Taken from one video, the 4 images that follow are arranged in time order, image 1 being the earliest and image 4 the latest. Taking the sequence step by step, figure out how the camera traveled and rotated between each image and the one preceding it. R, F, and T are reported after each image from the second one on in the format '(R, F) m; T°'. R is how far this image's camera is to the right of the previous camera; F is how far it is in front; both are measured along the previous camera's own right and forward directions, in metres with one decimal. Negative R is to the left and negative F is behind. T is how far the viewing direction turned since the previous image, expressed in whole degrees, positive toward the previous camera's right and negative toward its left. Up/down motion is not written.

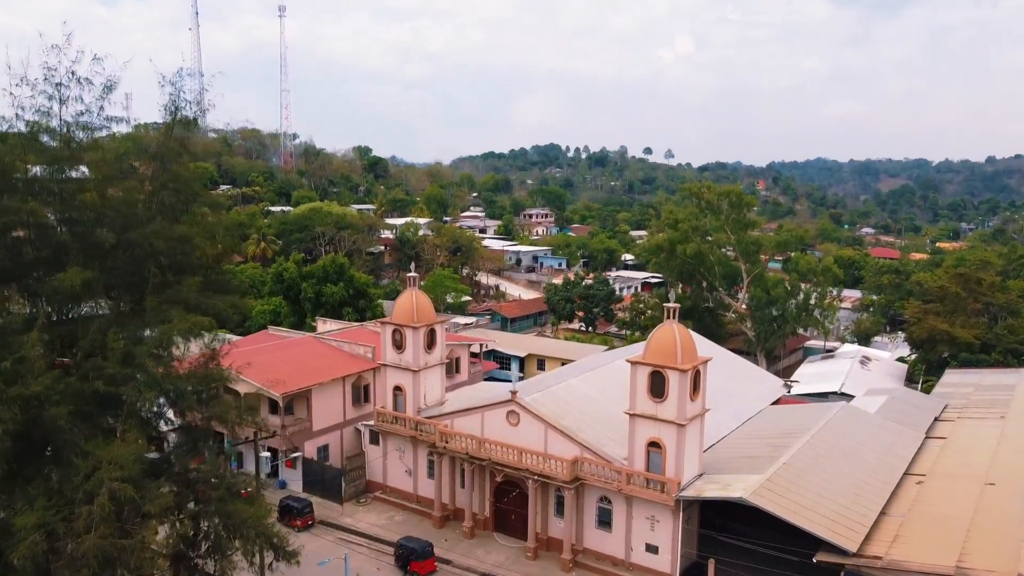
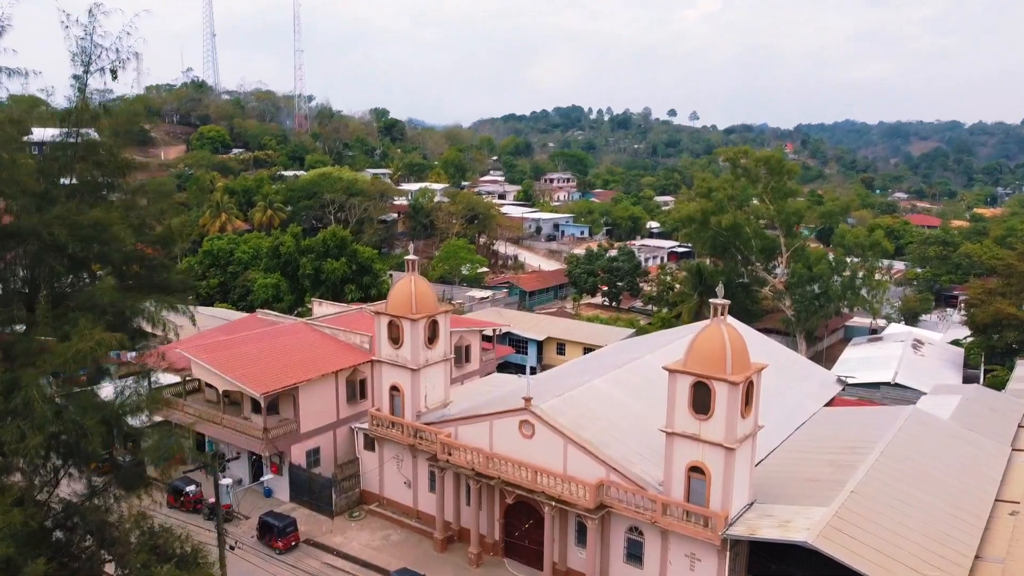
(+0.2, +3.5) m; -1°
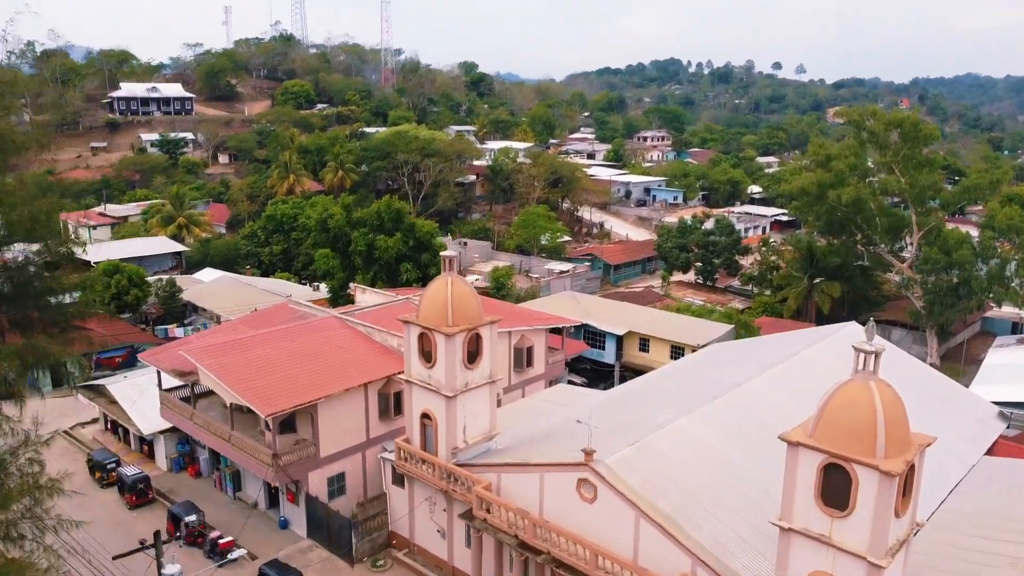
(+0.5, +4.8) m; -6°
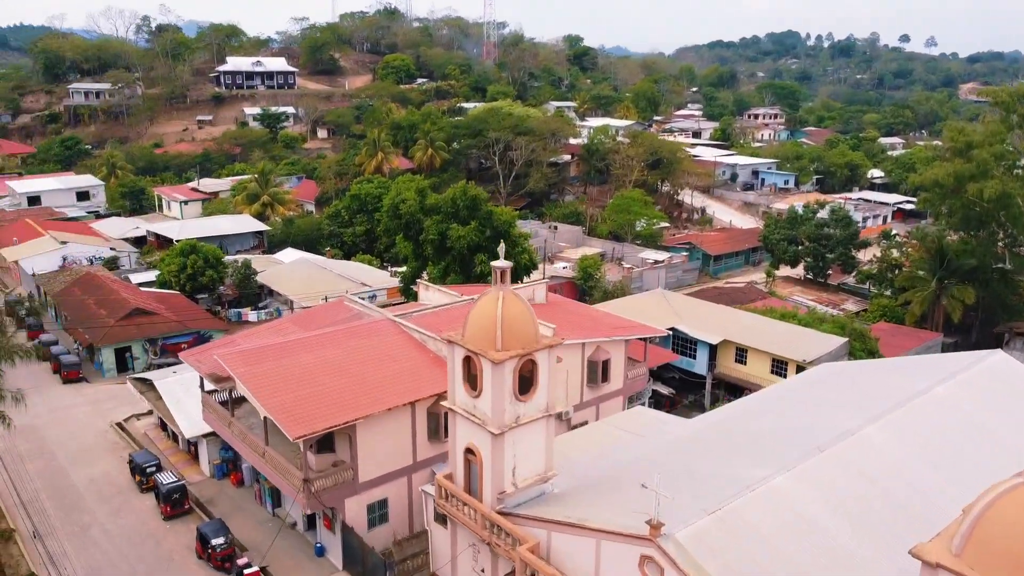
(+0.6, +2.8) m; -7°
